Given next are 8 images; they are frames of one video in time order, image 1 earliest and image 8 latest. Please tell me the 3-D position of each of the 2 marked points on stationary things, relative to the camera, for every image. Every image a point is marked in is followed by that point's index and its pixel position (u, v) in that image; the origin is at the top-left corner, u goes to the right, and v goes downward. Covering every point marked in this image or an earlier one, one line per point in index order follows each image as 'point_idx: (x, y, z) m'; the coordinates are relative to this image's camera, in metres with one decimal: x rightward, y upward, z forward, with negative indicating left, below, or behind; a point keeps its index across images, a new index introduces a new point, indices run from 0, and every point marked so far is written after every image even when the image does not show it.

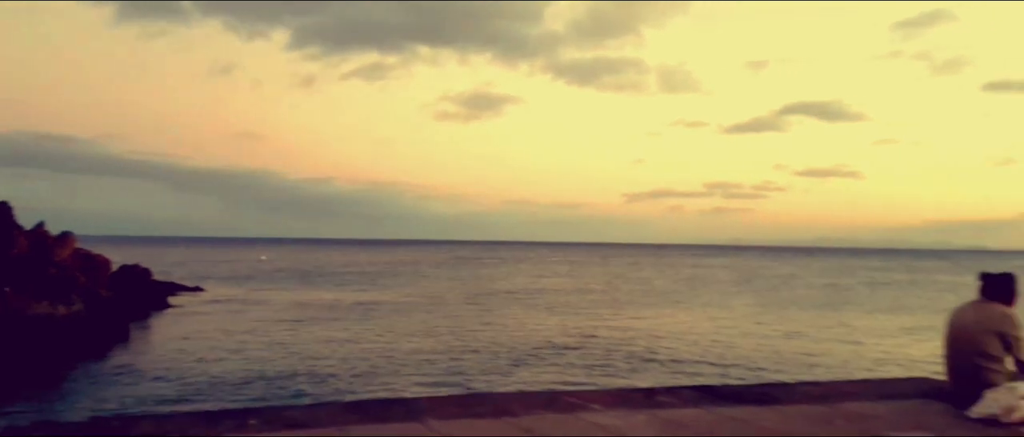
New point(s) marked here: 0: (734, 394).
0: (+1.4, -1.1, +5.3) m
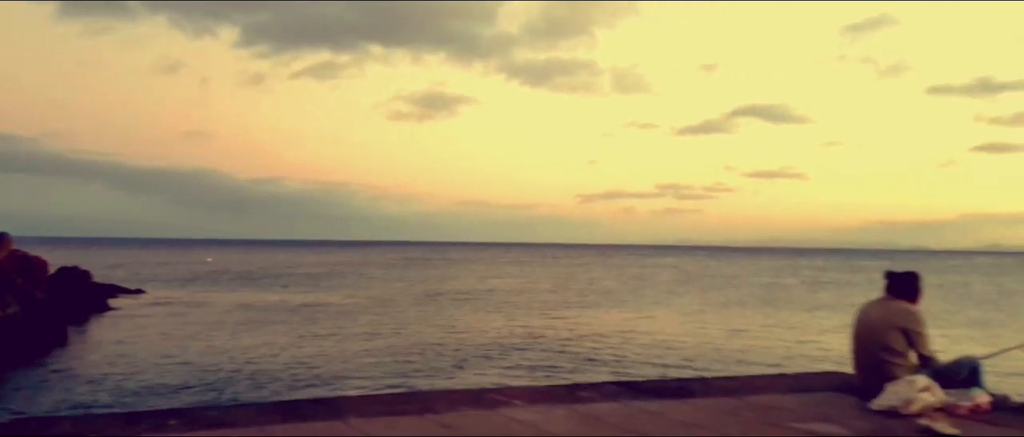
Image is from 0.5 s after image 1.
0: (+0.9, -1.1, +5.5) m
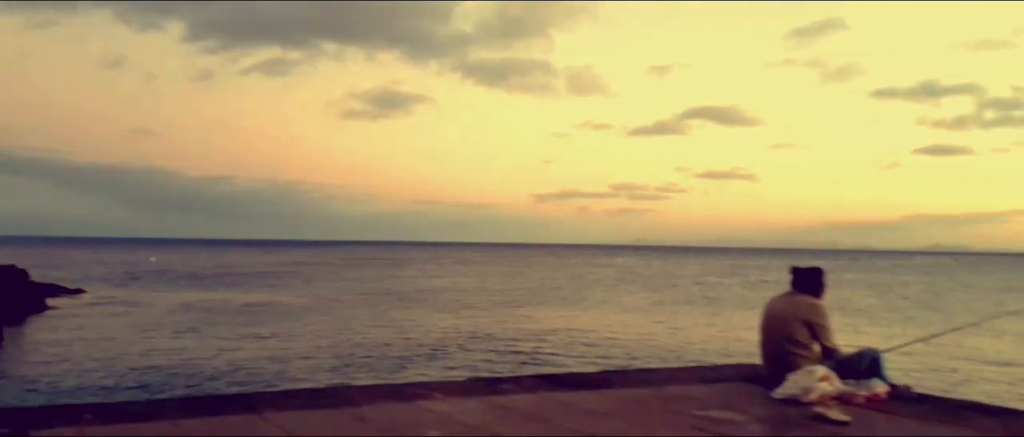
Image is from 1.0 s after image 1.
0: (+0.4, -1.1, +5.7) m
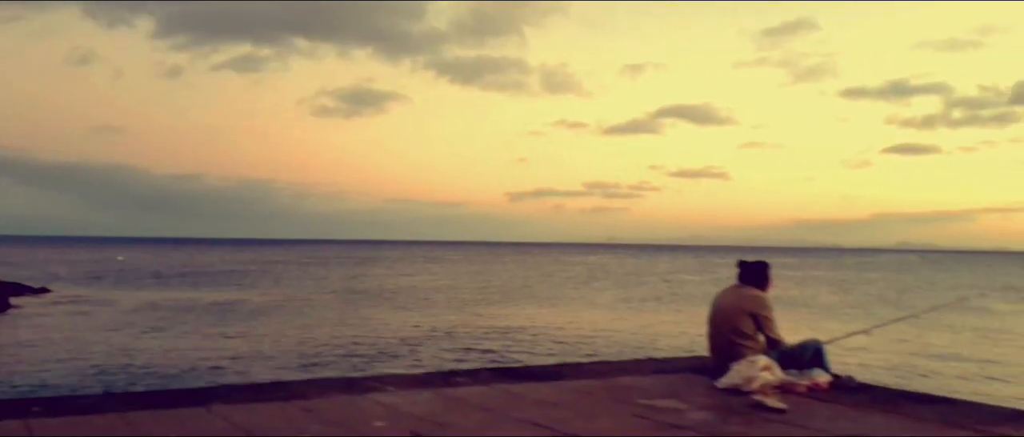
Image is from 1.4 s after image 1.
0: (+0.1, -1.1, +5.8) m
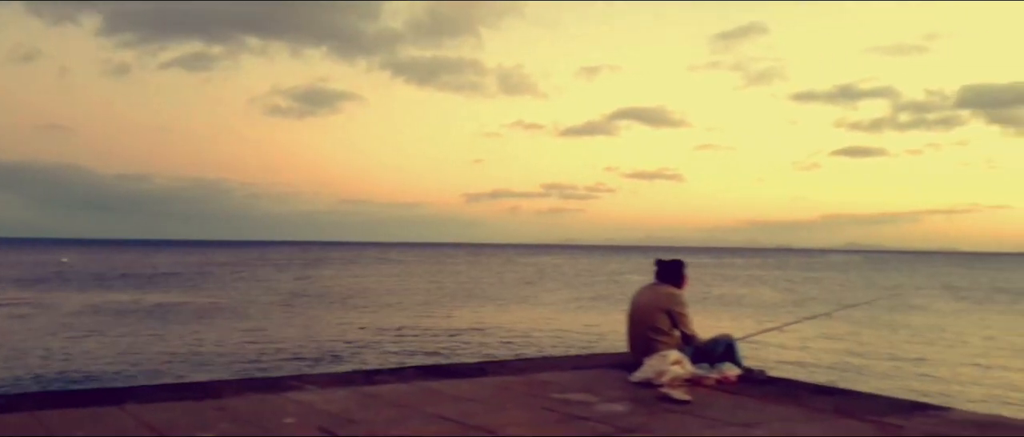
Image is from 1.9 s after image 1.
0: (-0.4, -1.1, +5.9) m
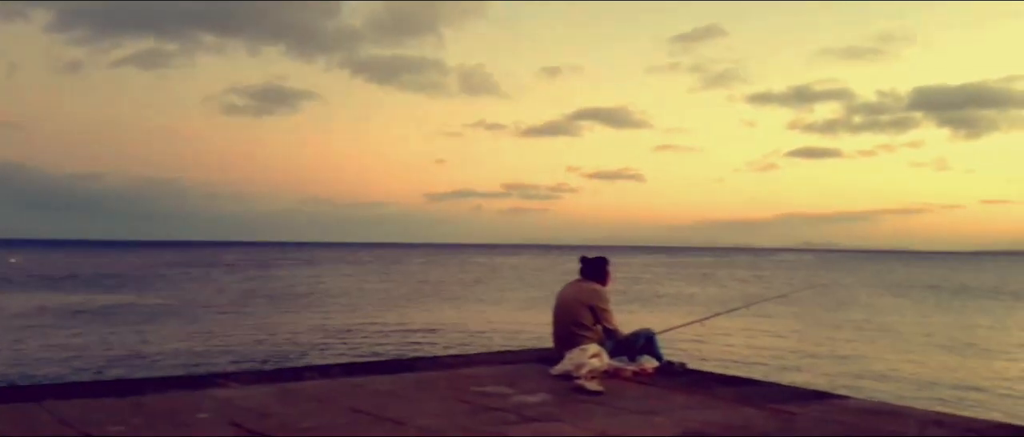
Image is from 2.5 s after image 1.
0: (-0.9, -1.1, +6.0) m
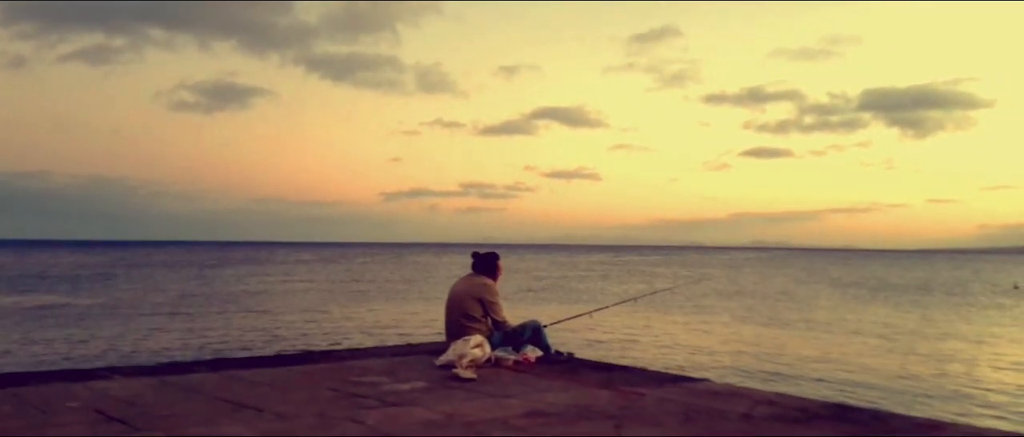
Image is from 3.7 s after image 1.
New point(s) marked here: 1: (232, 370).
0: (-1.7, -1.0, +6.1) m
1: (-1.8, -1.0, +5.4) m
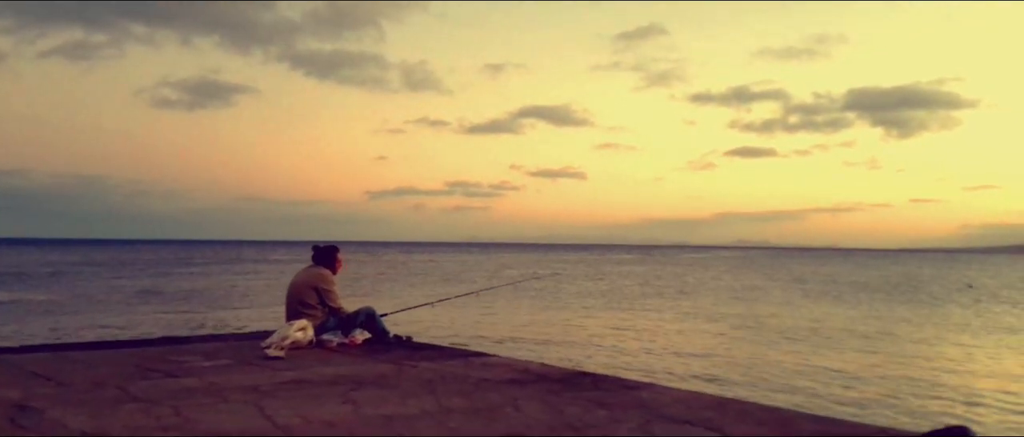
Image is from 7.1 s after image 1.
0: (-3.0, -1.0, +6.5) m
1: (-3.0, -0.9, +5.8) m
